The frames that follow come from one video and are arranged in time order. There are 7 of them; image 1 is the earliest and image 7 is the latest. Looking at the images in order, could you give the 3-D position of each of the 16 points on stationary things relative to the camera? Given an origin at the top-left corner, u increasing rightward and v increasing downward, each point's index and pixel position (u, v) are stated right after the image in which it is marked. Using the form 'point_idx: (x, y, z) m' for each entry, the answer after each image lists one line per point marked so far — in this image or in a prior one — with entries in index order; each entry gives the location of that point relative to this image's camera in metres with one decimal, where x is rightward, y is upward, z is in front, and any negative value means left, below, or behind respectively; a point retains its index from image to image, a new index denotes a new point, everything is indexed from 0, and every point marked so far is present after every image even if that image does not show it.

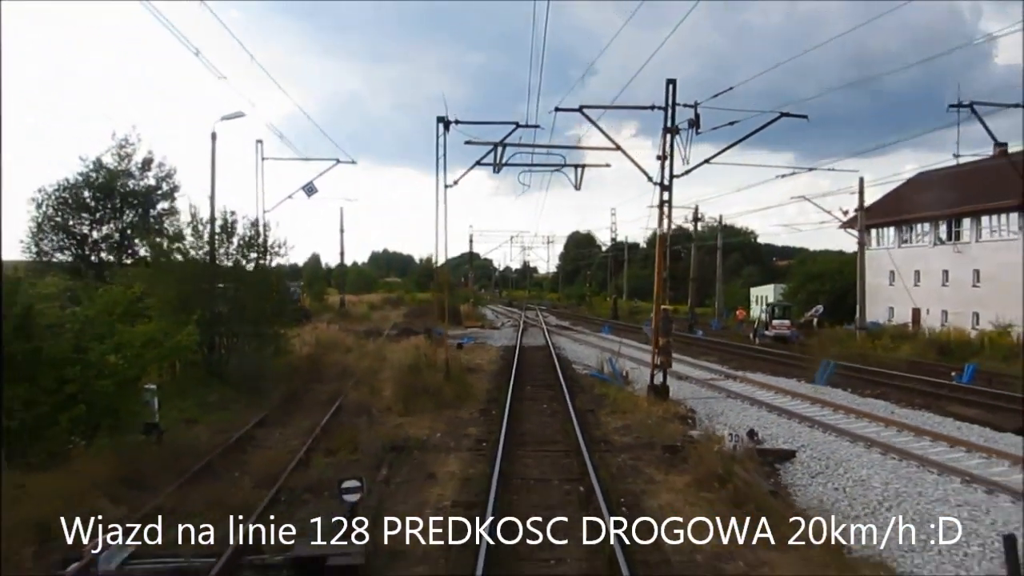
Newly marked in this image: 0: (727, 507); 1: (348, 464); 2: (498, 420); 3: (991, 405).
0: (+2.0, -2.0, +9.0) m
1: (-1.8, -1.9, +10.5) m
2: (-0.2, -1.9, +13.9) m
3: (+7.0, -1.7, +14.3) m
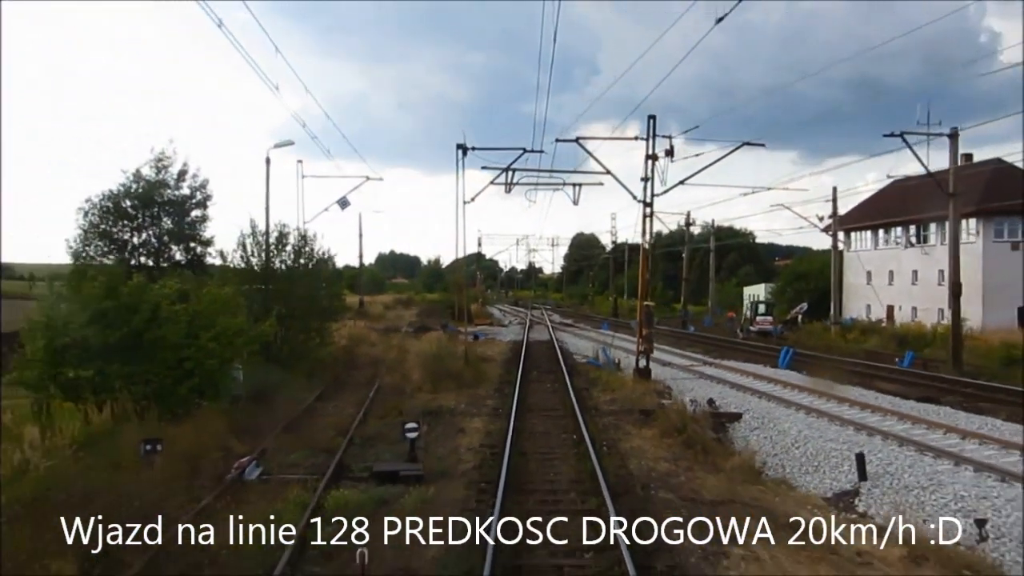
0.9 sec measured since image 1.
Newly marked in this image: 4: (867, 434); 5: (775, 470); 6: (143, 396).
0: (+2.1, -1.9, +12.3) m
1: (-1.6, -1.9, +13.8) m
2: (0.0, -1.9, +17.2) m
3: (+7.1, -1.7, +17.6) m
4: (+4.4, -1.8, +12.1) m
5: (+3.0, -2.0, +11.2) m
6: (-5.0, -1.4, +13.4) m
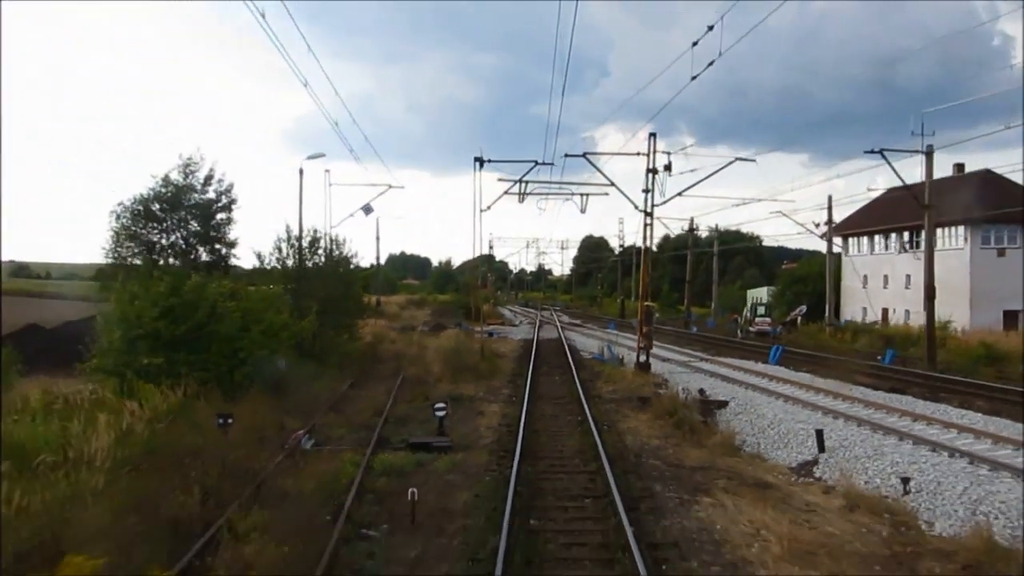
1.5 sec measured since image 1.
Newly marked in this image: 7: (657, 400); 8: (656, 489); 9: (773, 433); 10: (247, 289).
0: (+2.3, -2.0, +14.2) m
1: (-1.4, -1.9, +15.8) m
2: (+0.2, -1.9, +19.1) m
3: (+7.4, -1.7, +19.5) m
4: (+4.6, -1.8, +14.0) m
5: (+3.2, -2.1, +13.1) m
6: (-4.8, -1.4, +15.3) m
7: (+2.4, -1.8, +16.0) m
8: (+1.5, -2.0, +10.0) m
9: (+3.6, -2.0, +13.4) m
10: (-4.8, 0.0, +17.8) m
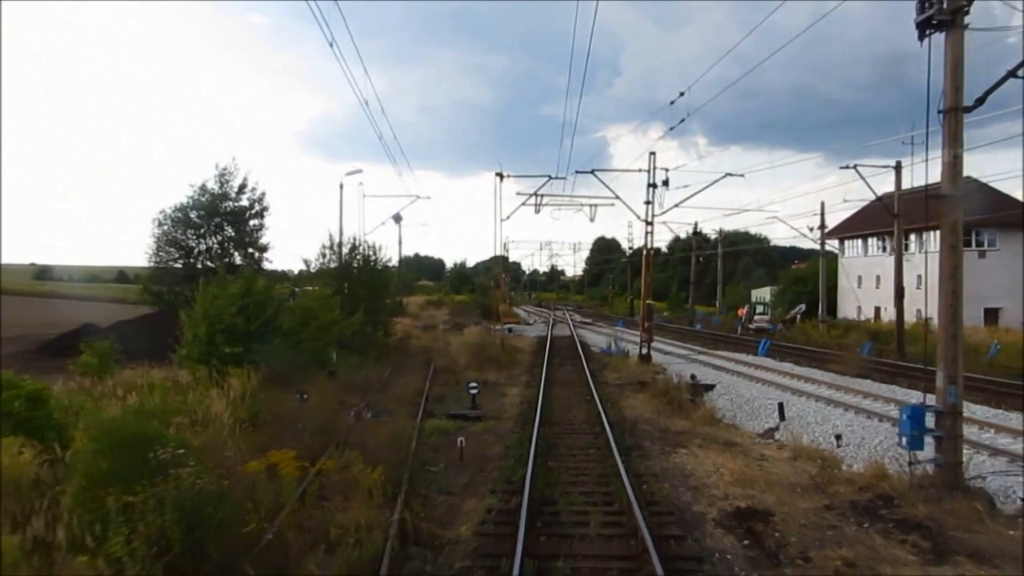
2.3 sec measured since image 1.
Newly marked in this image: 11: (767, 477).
0: (+2.7, -2.0, +17.1) m
1: (-1.1, -1.9, +18.7) m
2: (+0.6, -1.9, +22.0) m
3: (+7.8, -1.7, +22.3) m
4: (+4.9, -1.8, +16.9) m
5: (+3.5, -2.1, +15.9) m
6: (-4.5, -1.5, +18.3) m
7: (+2.7, -1.8, +18.8) m
8: (+1.8, -2.1, +12.9) m
9: (+3.9, -2.0, +16.2) m
10: (-4.4, -0.1, +20.8) m
11: (+2.8, -2.1, +10.8) m
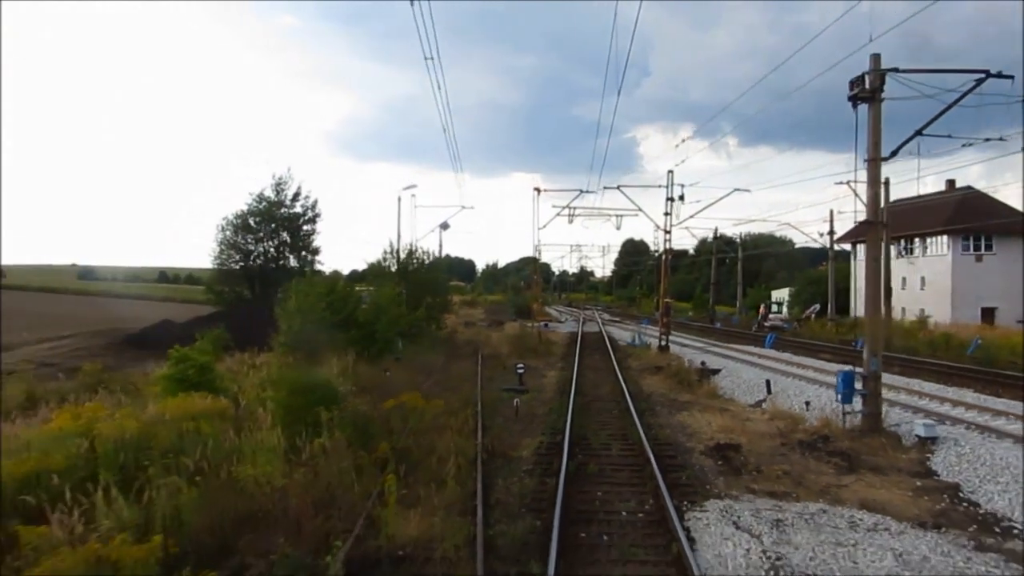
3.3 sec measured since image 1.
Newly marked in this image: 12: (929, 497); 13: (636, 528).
0: (+3.5, -2.0, +20.8) m
1: (-0.2, -1.9, +22.5) m
2: (+1.6, -1.9, +25.8) m
3: (+8.8, -1.8, +25.8) m
4: (+5.8, -1.8, +20.5) m
5: (+4.3, -2.1, +19.6) m
6: (-3.6, -1.4, +22.2) m
7: (+3.6, -1.8, +22.5) m
8: (+2.5, -2.0, +16.6) m
9: (+4.7, -2.0, +19.9) m
10: (-3.5, 0.0, +24.7) m
11: (+3.5, -2.1, +14.5) m
12: (+4.4, -2.2, +10.2) m
13: (+1.0, -2.0, +8.1) m
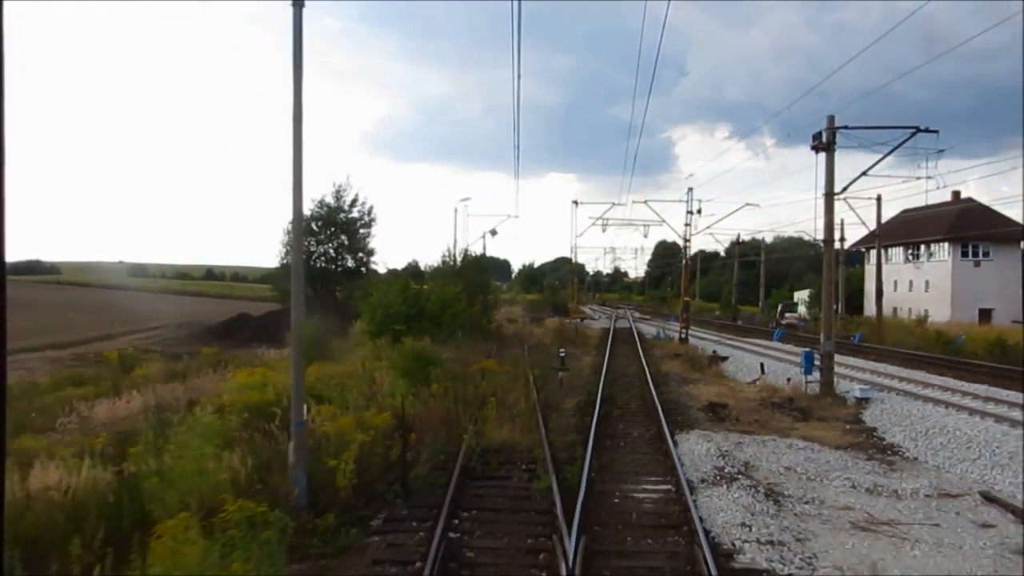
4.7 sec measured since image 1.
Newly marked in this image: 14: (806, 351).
0: (+4.6, -2.0, +25.3) m
1: (+1.0, -1.9, +27.1) m
2: (+2.9, -1.9, +30.3) m
3: (+10.0, -1.8, +30.2) m
4: (+6.9, -1.9, +24.9) m
5: (+5.4, -2.1, +24.1) m
6: (-2.4, -1.4, +27.0) m
7: (+4.8, -1.8, +27.1) m
8: (+3.4, -2.0, +21.2) m
9: (+5.8, -2.0, +24.4) m
10: (-2.2, 0.0, +29.4) m
11: (+4.4, -2.1, +19.0) m
12: (+5.1, -2.2, +14.7) m
13: (+1.7, -2.0, +12.7) m
14: (+5.5, -1.2, +18.1) m
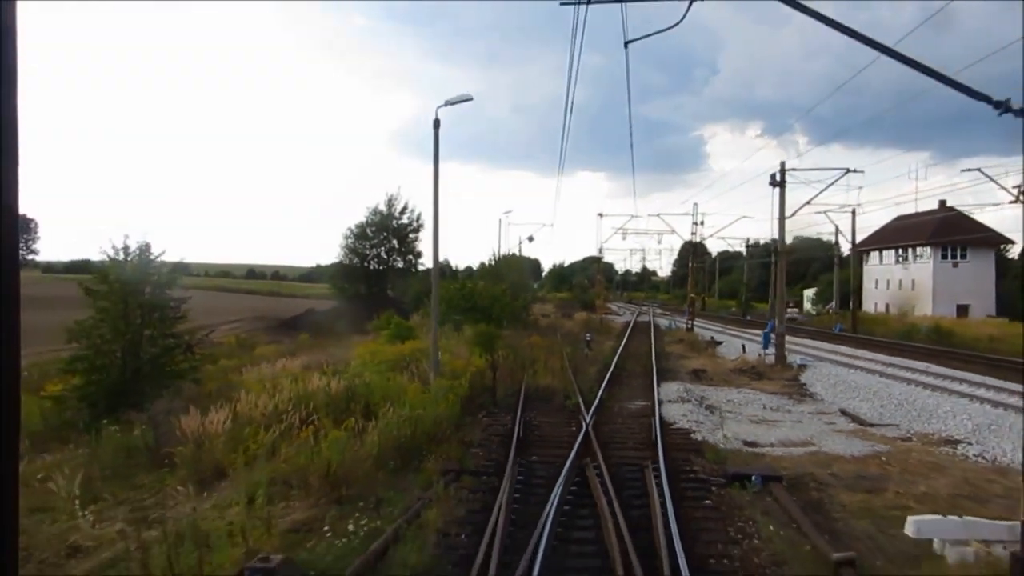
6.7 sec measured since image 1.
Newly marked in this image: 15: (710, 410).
0: (+5.8, -1.9, +31.9) m
1: (+2.2, -1.8, +33.8) m
2: (+4.2, -1.8, +37.0) m
3: (+11.4, -1.7, +36.6) m
4: (+8.0, -1.8, +31.4) m
5: (+6.5, -2.0, +30.6) m
6: (-1.2, -1.3, +33.7) m
7: (+6.0, -1.8, +33.6) m
8: (+4.5, -2.0, +27.8) m
9: (+6.9, -2.0, +30.9) m
10: (-0.9, +0.1, +36.2) m
11: (+5.4, -2.0, +25.6) m
12: (+6.0, -2.1, +21.2) m
13: (+2.5, -1.9, +19.4) m
14: (+6.4, -1.1, +24.7) m
15: (+3.2, -2.0, +16.0) m
